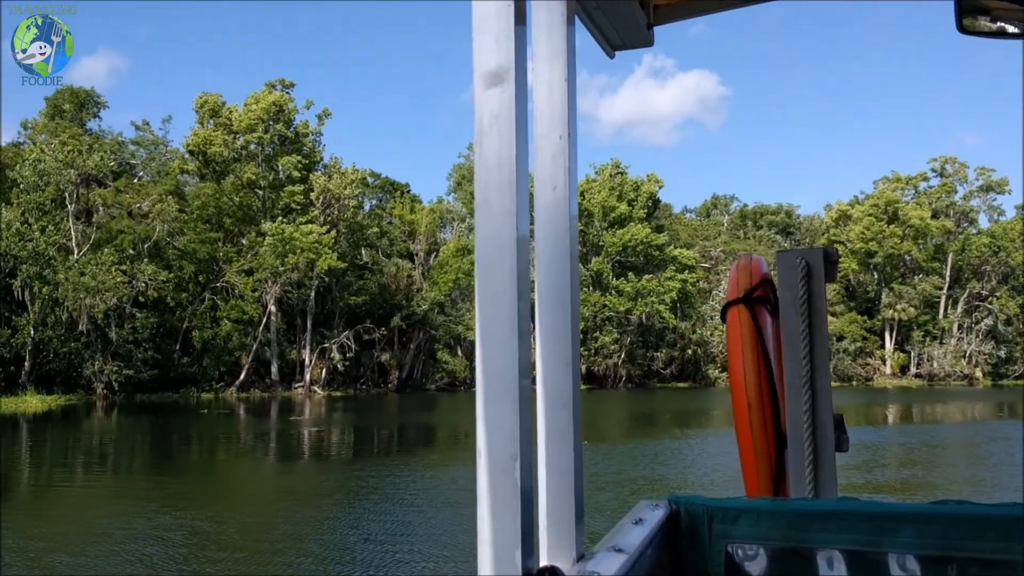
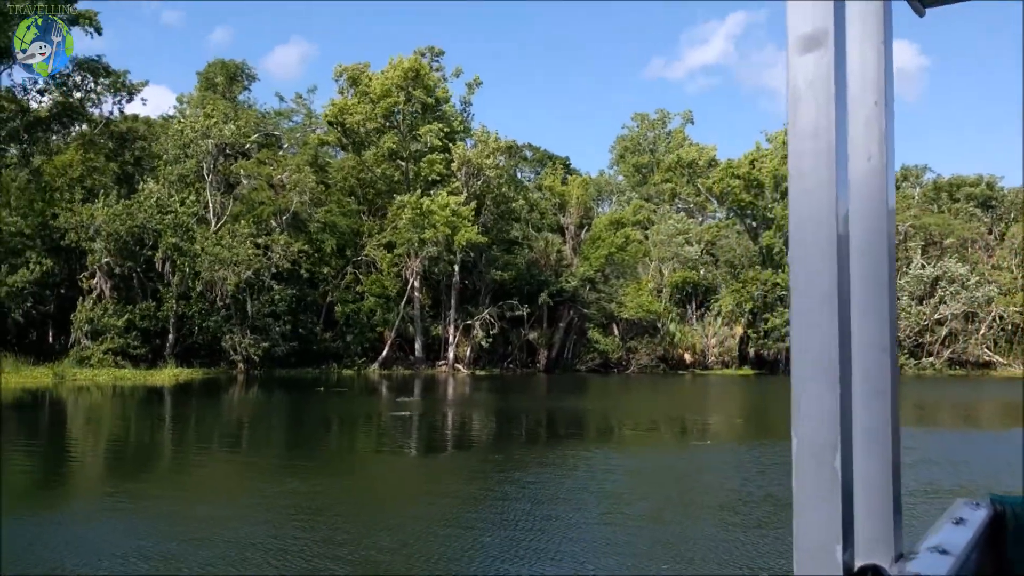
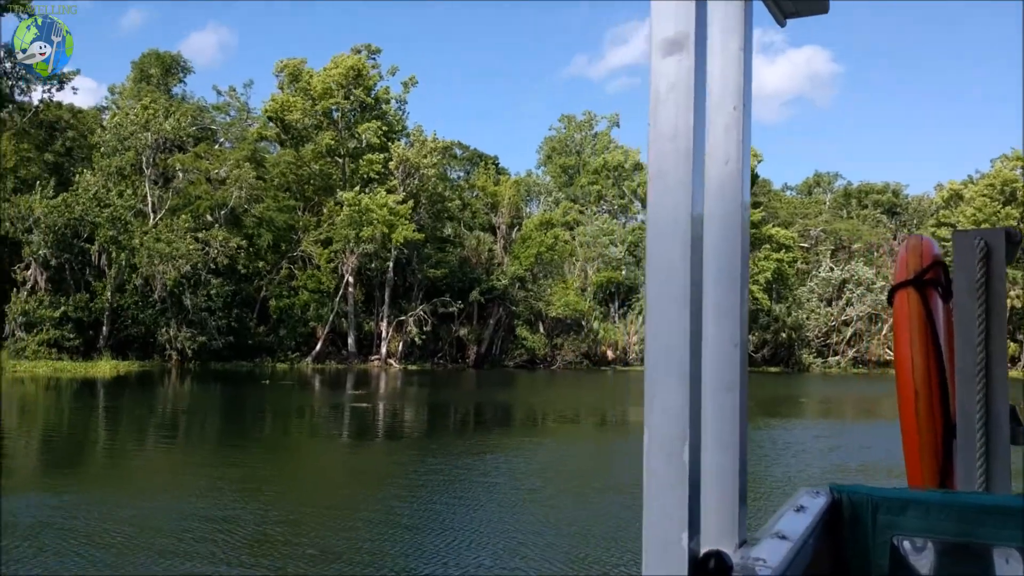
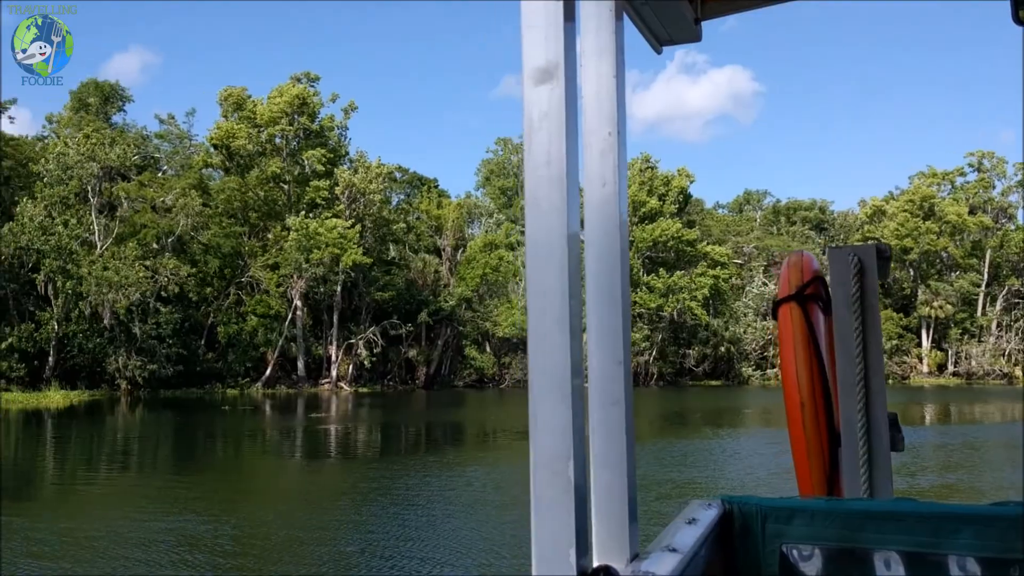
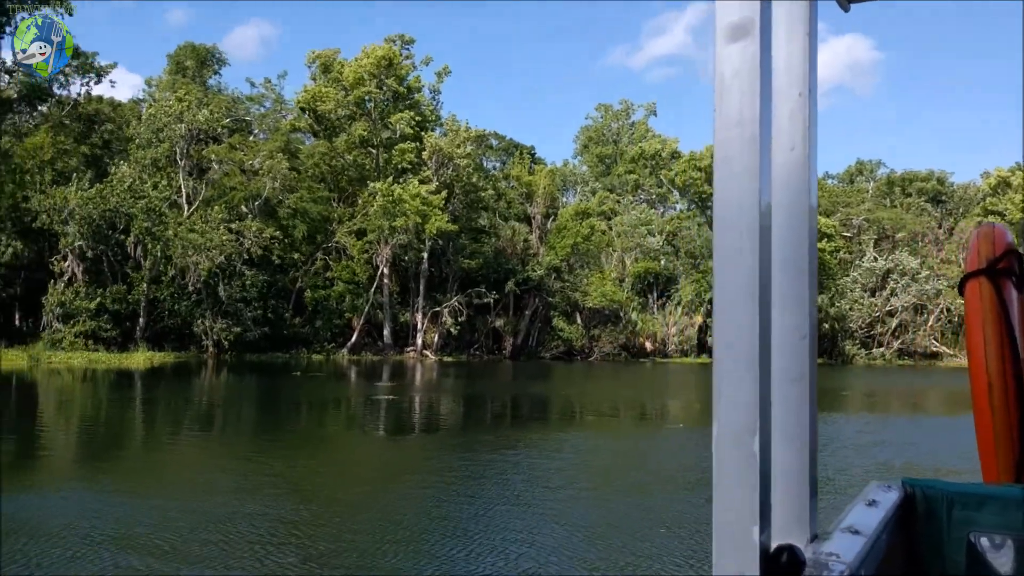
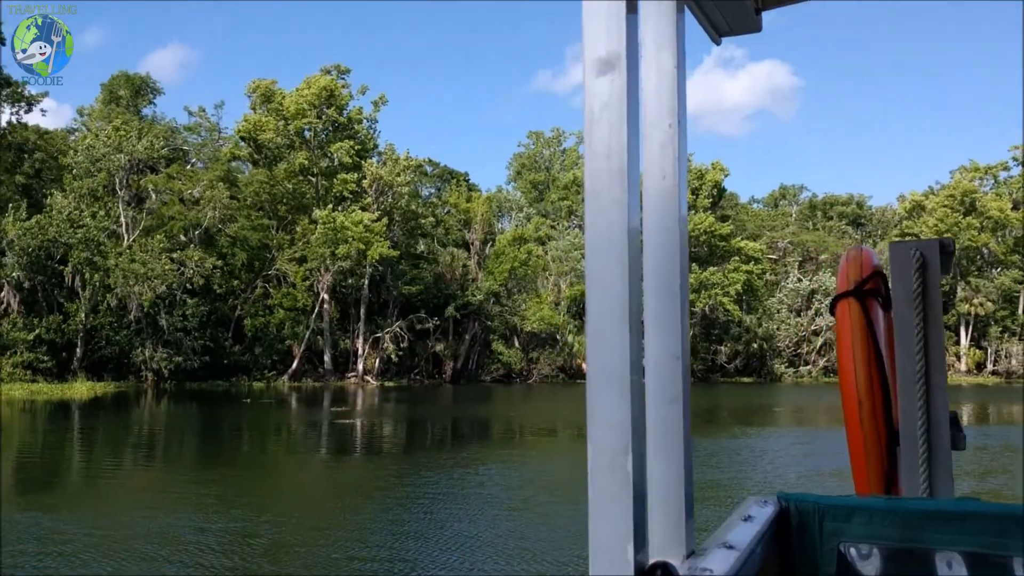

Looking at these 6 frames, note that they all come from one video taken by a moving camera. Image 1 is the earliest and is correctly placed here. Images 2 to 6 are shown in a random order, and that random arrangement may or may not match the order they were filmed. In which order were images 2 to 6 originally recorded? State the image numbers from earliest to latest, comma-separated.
4, 6, 3, 5, 2
